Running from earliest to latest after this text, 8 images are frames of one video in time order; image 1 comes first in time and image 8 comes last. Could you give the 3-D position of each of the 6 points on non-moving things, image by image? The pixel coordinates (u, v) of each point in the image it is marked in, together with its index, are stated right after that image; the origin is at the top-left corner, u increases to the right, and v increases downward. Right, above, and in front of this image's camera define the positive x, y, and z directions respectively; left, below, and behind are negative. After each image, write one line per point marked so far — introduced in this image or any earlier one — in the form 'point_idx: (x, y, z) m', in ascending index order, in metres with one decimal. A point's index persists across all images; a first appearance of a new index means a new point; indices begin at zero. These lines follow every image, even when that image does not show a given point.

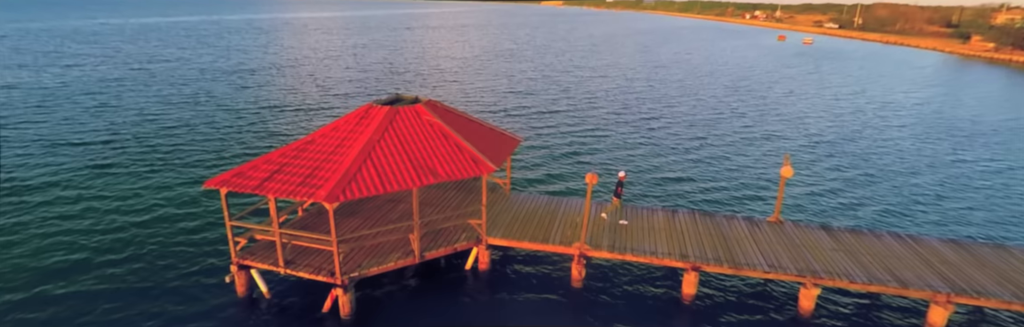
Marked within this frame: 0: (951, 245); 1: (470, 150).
0: (+15.9, -3.0, +16.0) m
1: (-1.3, +0.5, +14.7) m
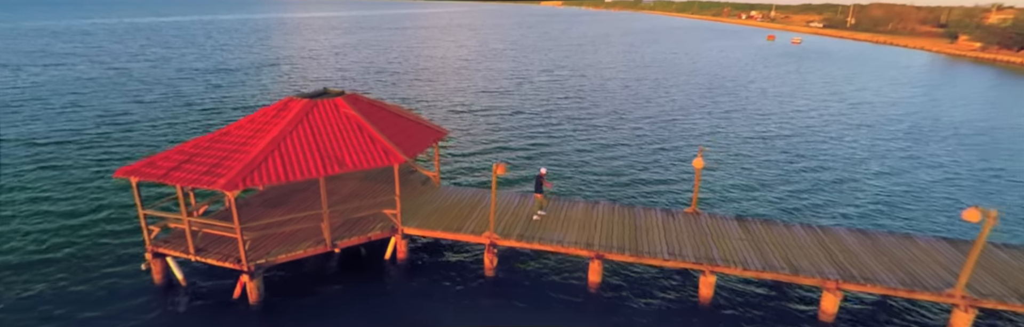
0: (+12.9, -2.7, +16.4) m
1: (-4.4, +0.8, +15.1) m
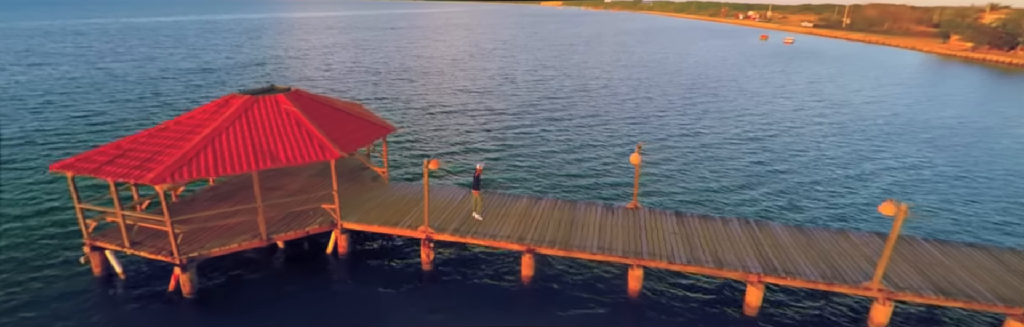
0: (+10.6, -2.5, +16.6) m
1: (-6.7, +0.9, +15.3) m
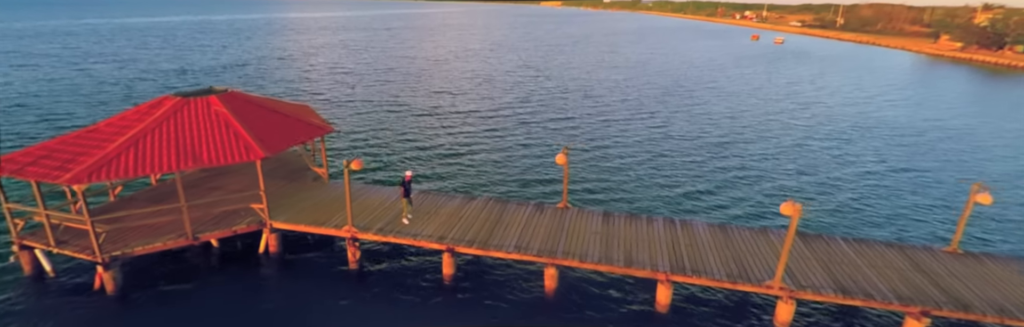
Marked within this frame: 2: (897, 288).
0: (+7.8, -2.6, +16.9) m
1: (-9.5, +0.9, +15.6) m
2: (+12.1, -3.9, +13.7) m
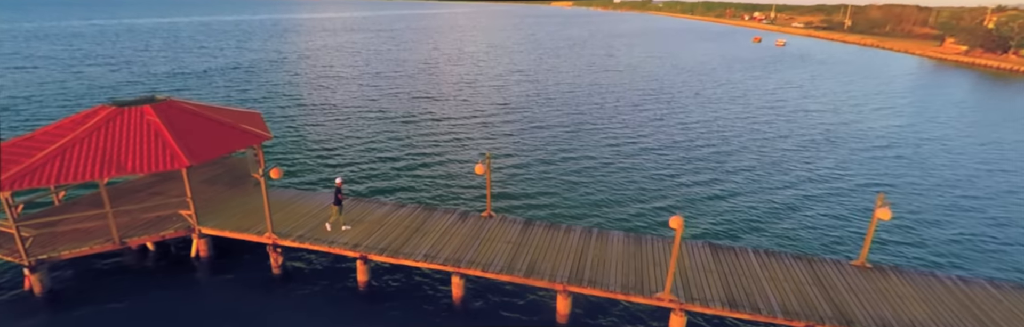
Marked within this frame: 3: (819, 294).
0: (+4.6, -3.0, +17.2) m
1: (-12.6, +0.6, +16.3) m
2: (+8.8, -4.4, +14.0) m
3: (+10.1, -4.3, +14.4) m
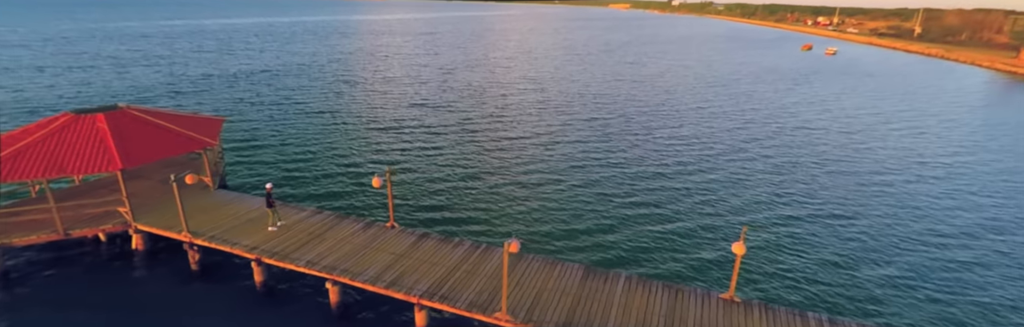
0: (-0.1, -3.9, +17.8) m
1: (-17.2, +0.4, +18.8) m
2: (+3.7, -5.4, +14.2) m
3: (+5.0, -5.4, +14.5) m
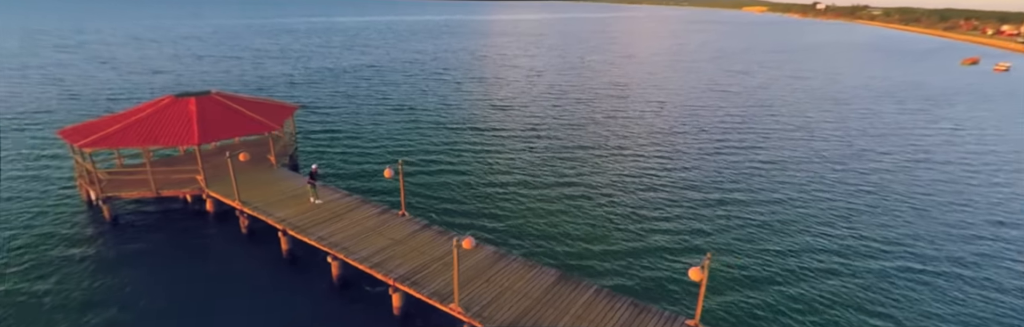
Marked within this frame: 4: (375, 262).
0: (-0.8, -4.0, +18.6) m
1: (-16.8, +1.8, +23.4) m
2: (+1.8, -5.8, +14.1) m
3: (+3.2, -5.9, +14.1) m
4: (-5.6, -4.0, +17.8) m
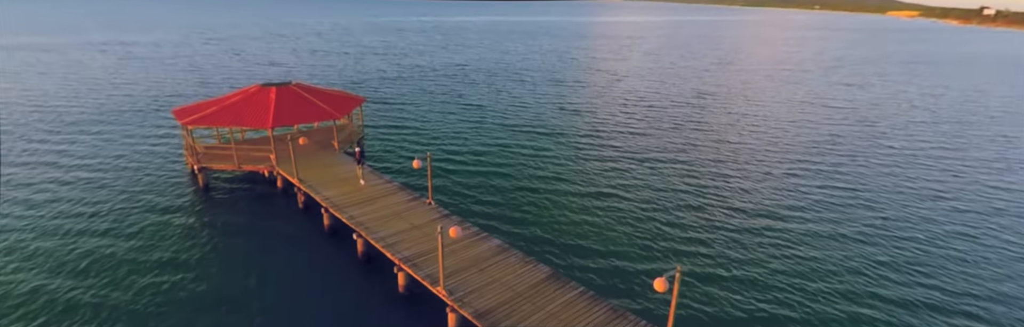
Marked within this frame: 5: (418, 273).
0: (-0.9, -4.0, +19.7) m
1: (-14.9, +3.0, +27.7) m
2: (+0.7, -6.0, +14.8) m
3: (+2.0, -6.2, +14.5) m
4: (-5.7, -3.6, +20.0) m
5: (-3.9, -4.5, +17.8) m
